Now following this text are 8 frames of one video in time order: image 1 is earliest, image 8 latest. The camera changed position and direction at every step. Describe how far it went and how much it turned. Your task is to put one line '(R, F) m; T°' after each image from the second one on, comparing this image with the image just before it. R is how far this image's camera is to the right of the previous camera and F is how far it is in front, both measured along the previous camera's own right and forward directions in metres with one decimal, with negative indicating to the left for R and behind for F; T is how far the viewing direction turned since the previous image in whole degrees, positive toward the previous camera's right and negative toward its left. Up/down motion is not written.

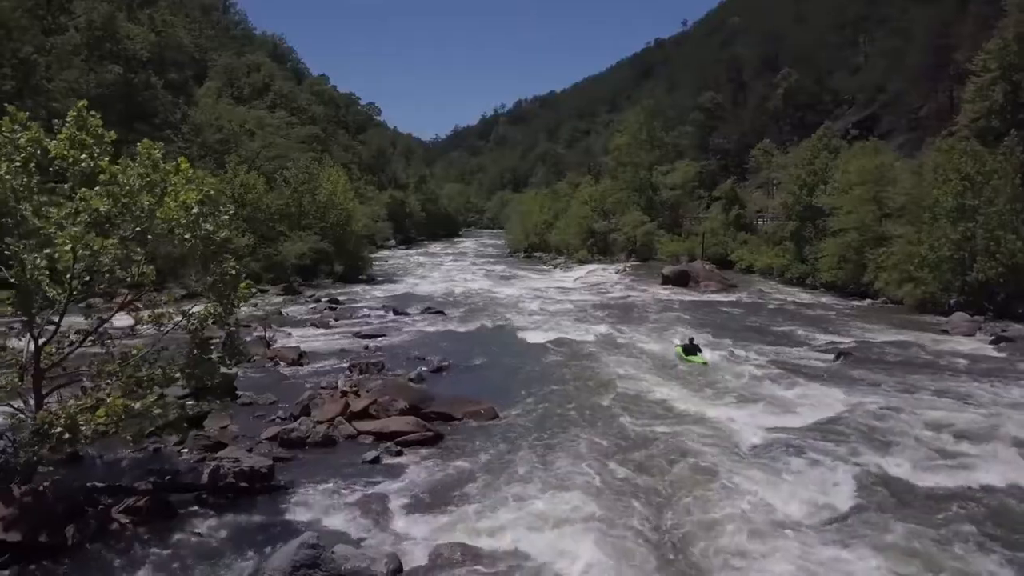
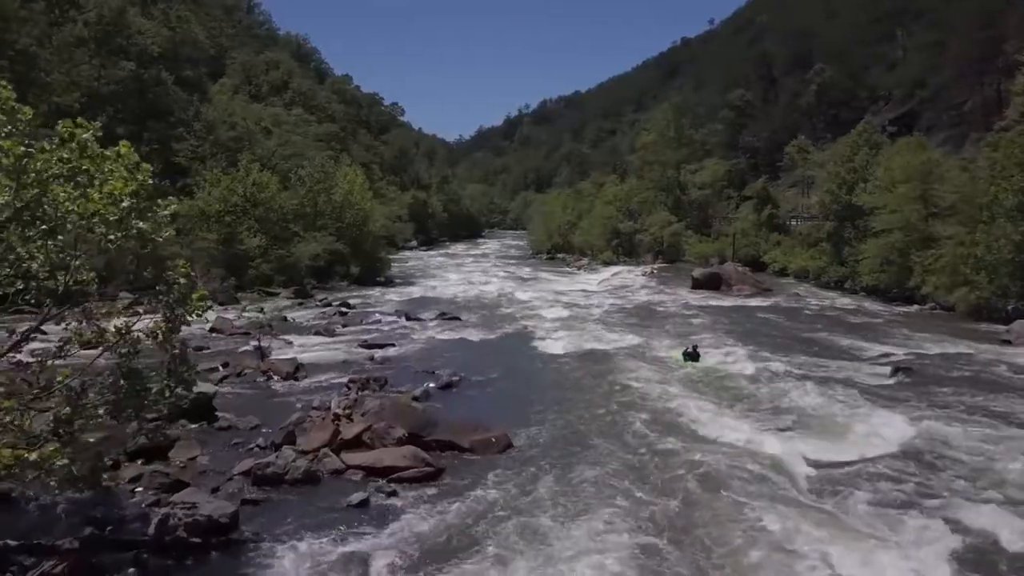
(+0.1, +2.3) m; -2°
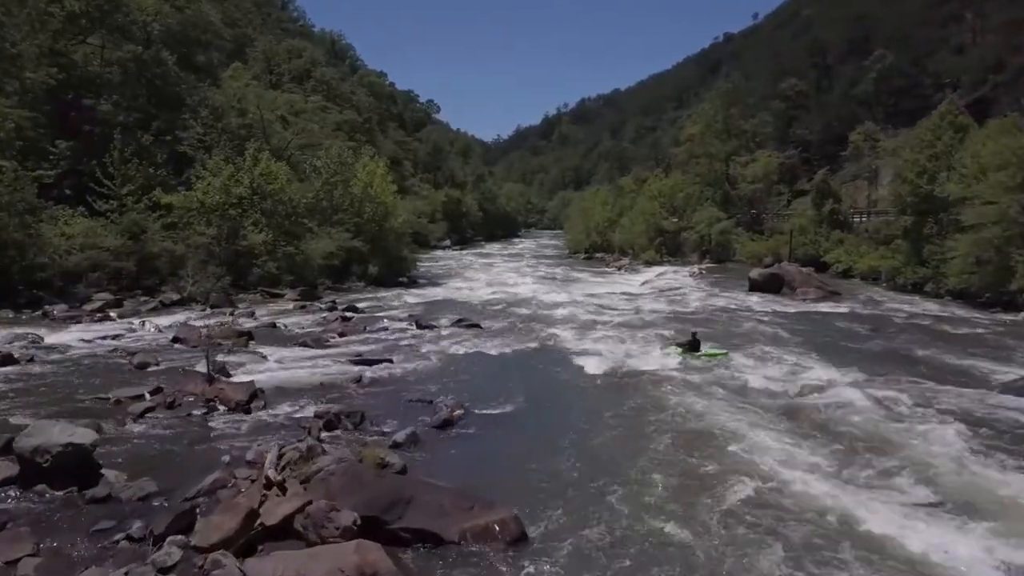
(+0.3, +5.1) m; -3°
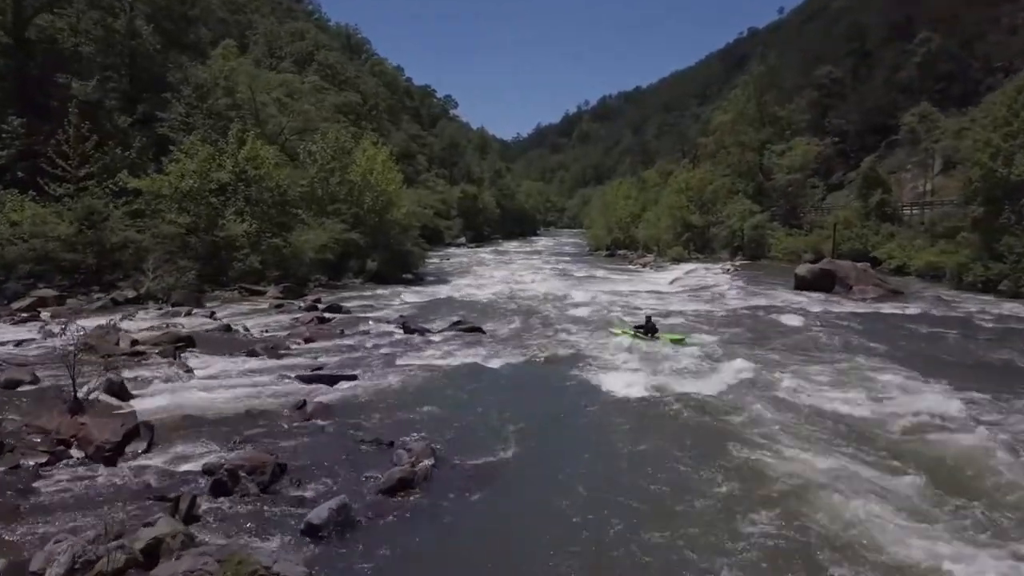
(+0.3, +5.0) m; -1°
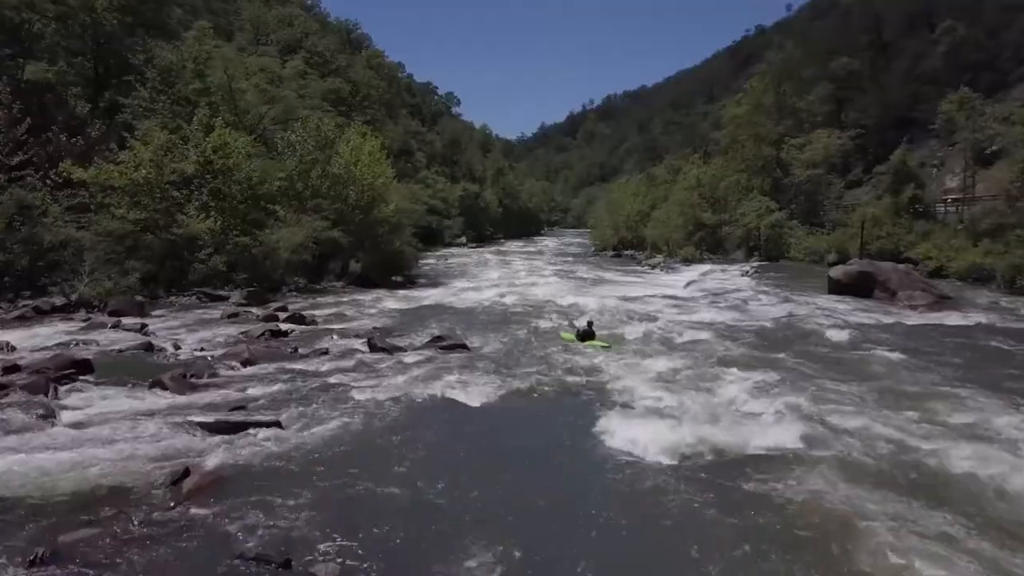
(+0.3, +4.3) m; 0°
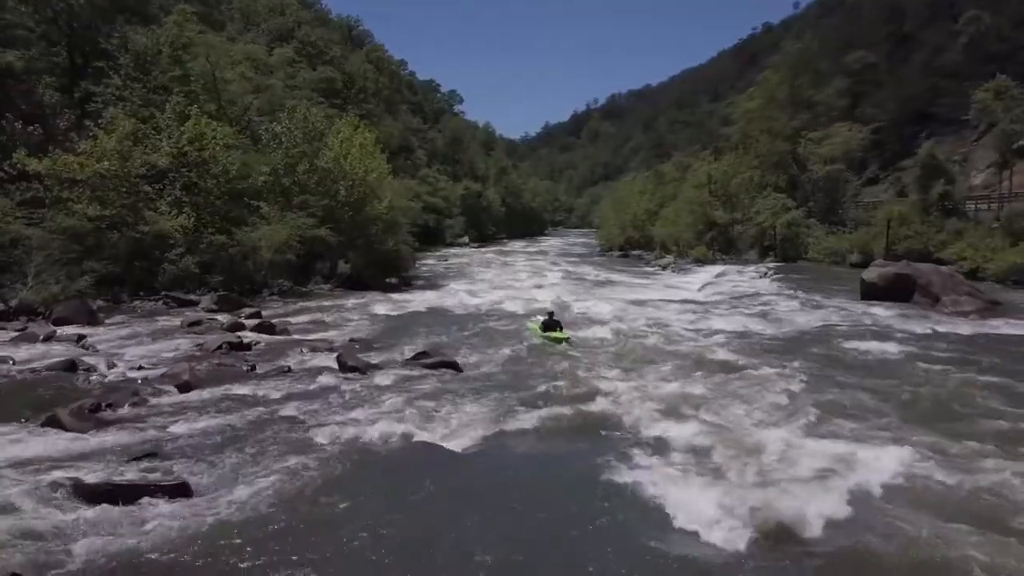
(+0.1, +3.0) m; 0°
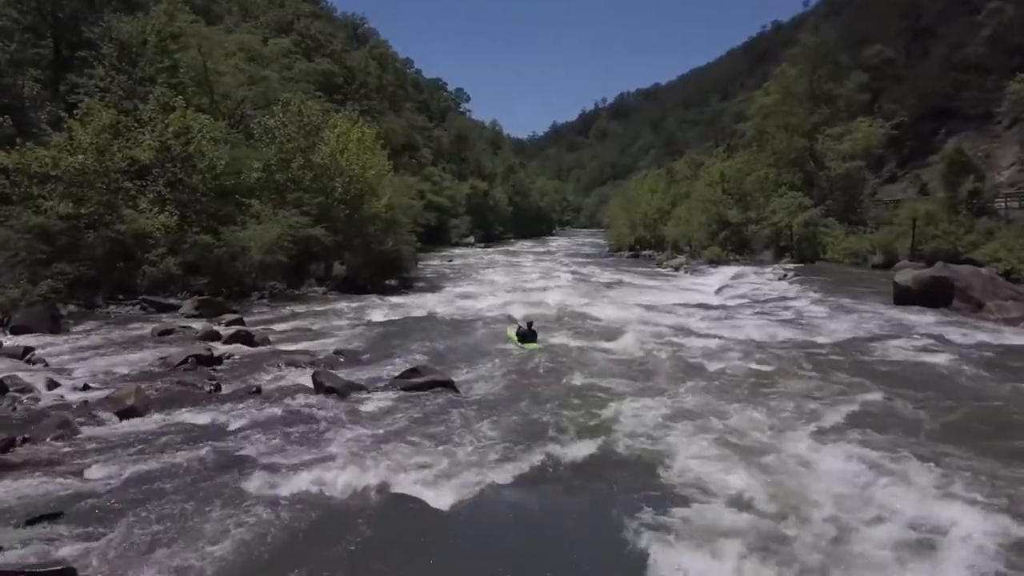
(+0.1, +2.1) m; -1°
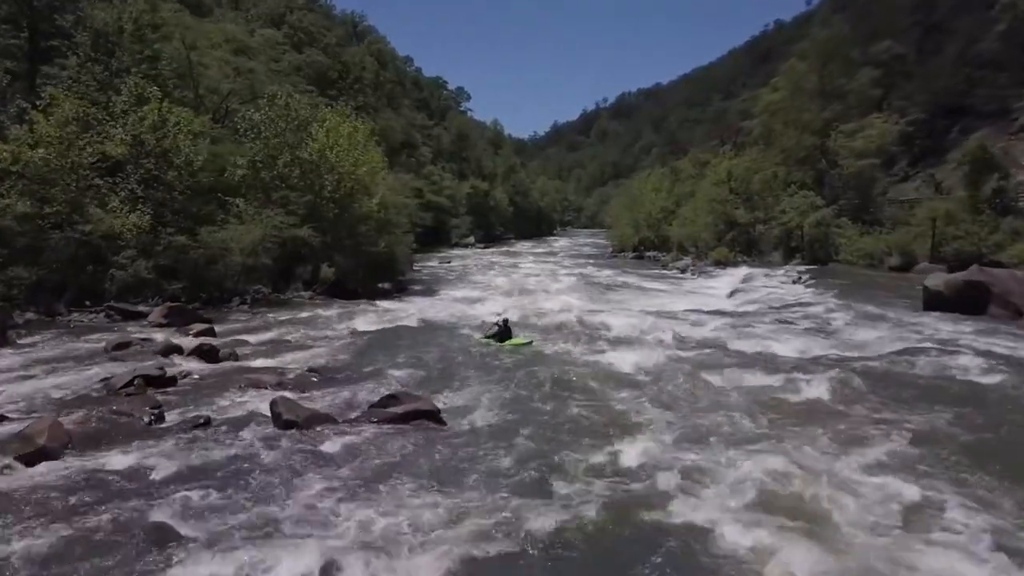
(+0.1, +2.1) m; 0°
